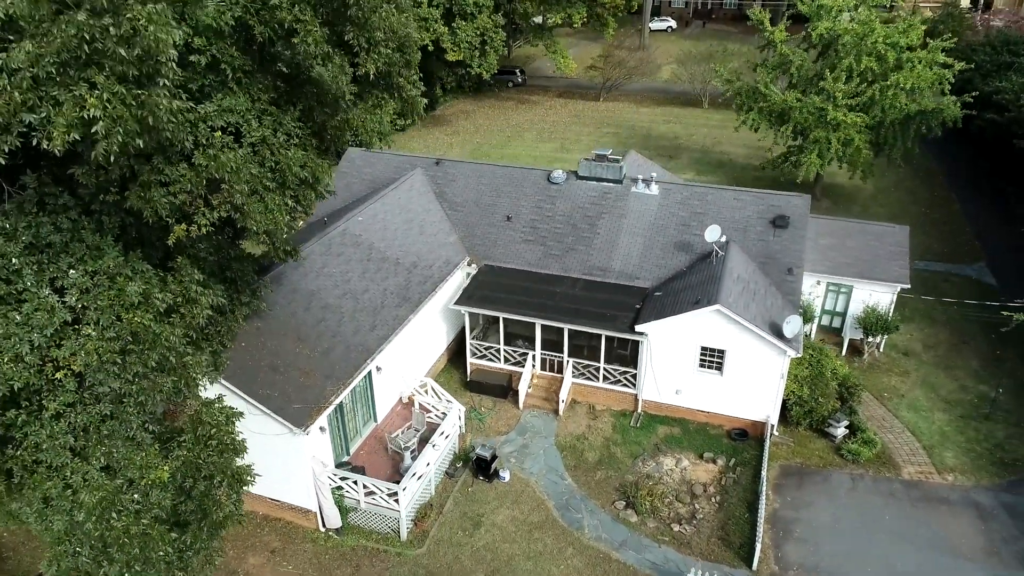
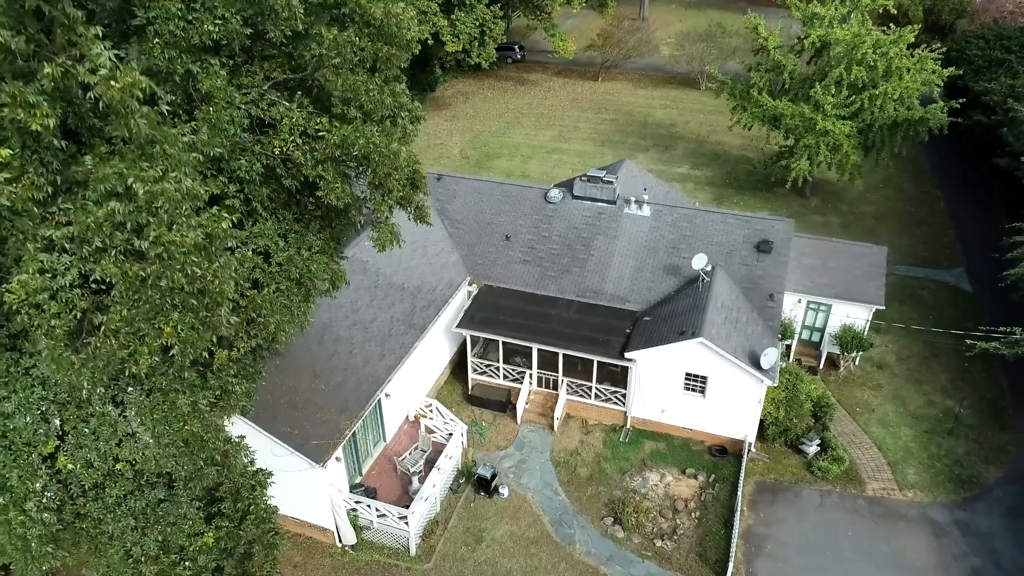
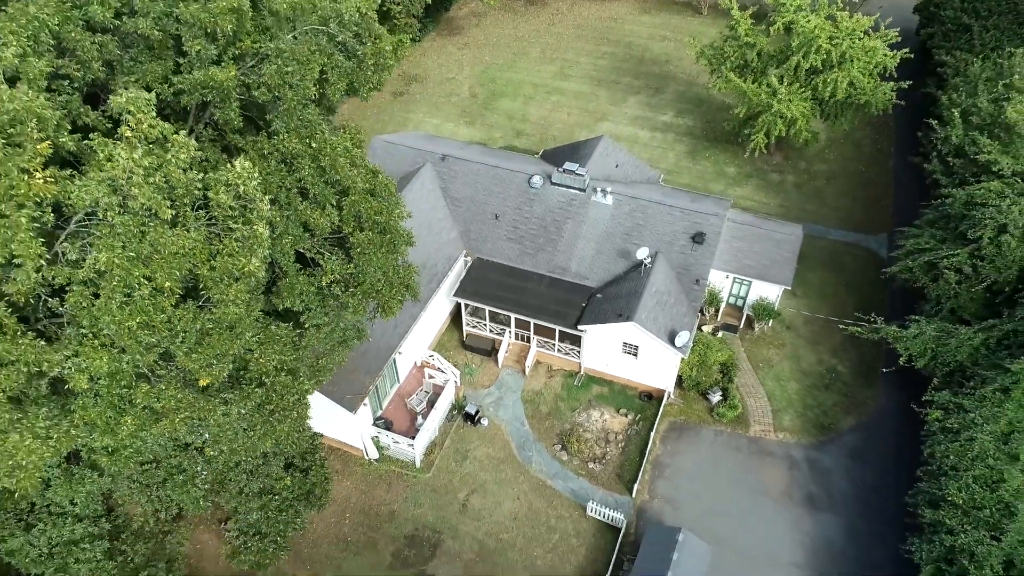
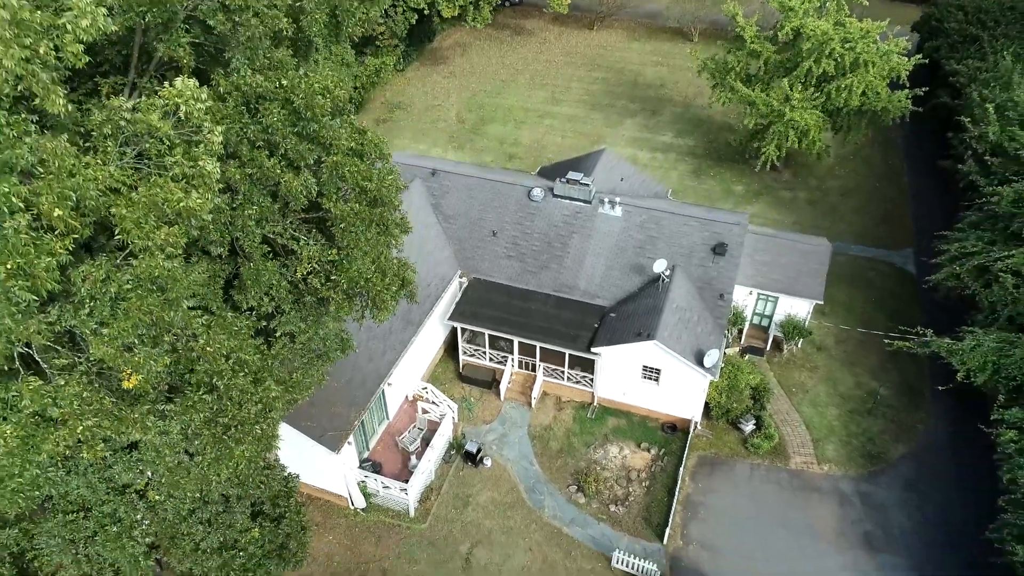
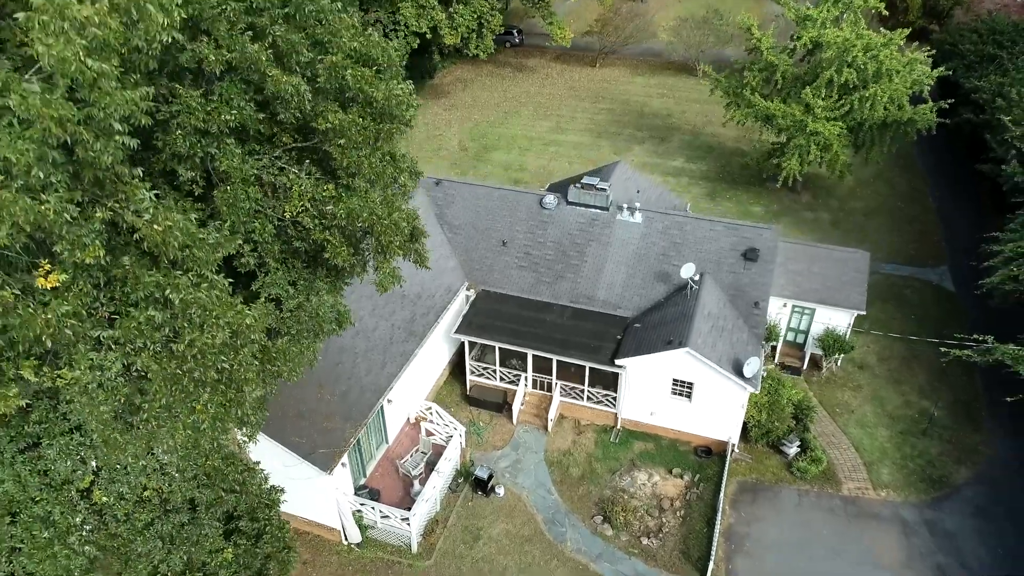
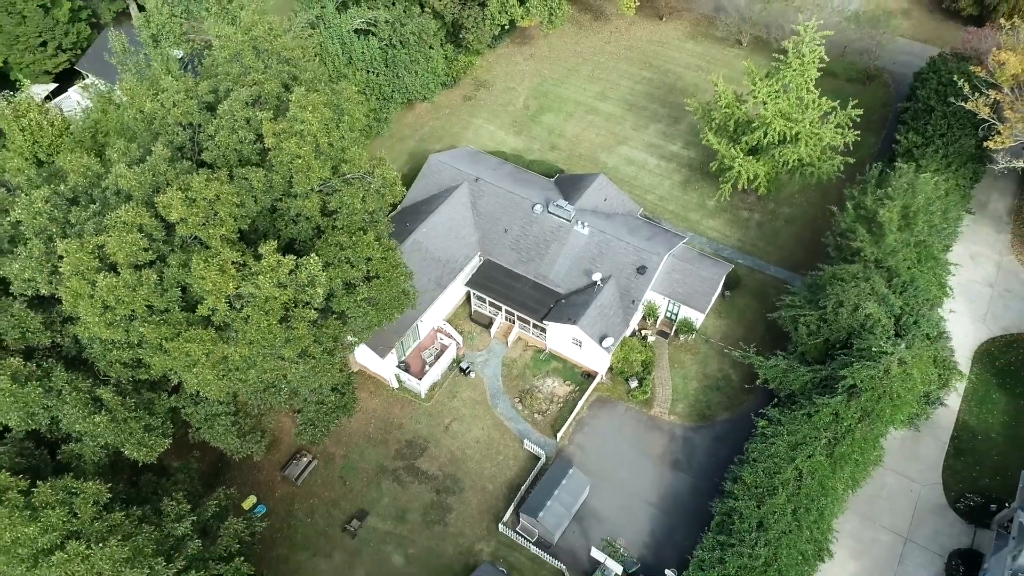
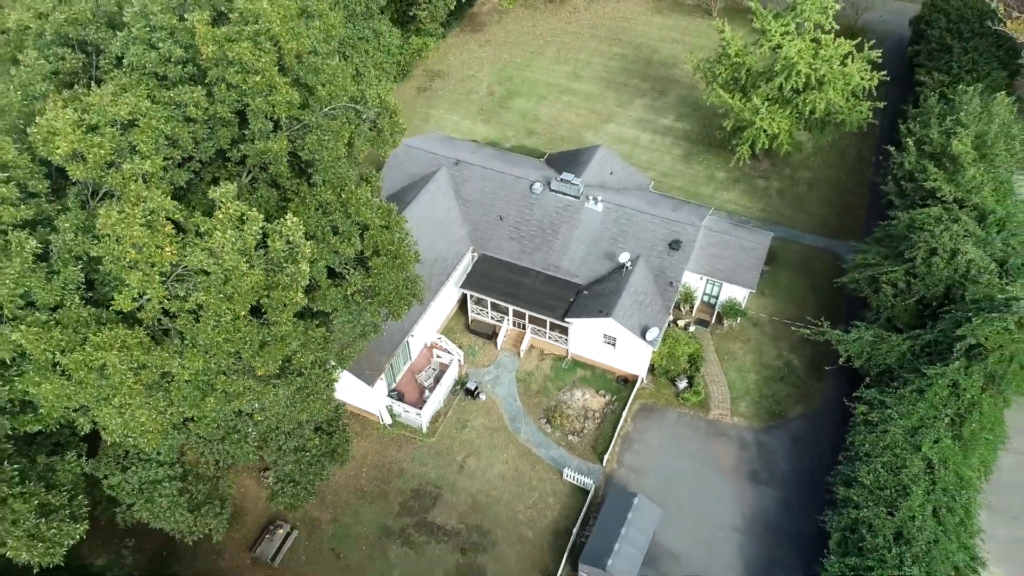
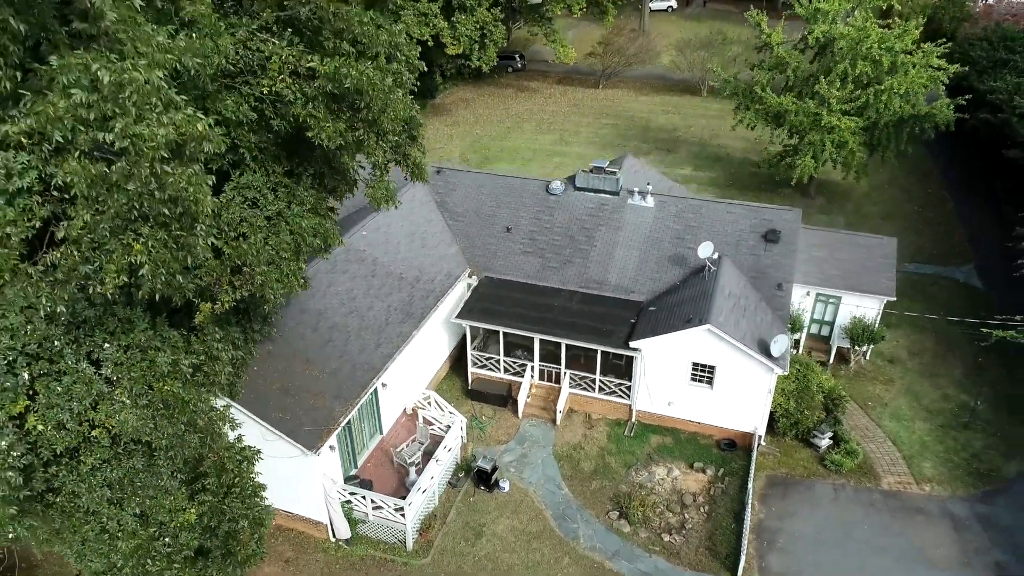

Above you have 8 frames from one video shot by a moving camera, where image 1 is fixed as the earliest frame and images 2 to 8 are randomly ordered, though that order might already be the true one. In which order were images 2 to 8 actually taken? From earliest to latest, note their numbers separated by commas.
8, 2, 5, 4, 3, 7, 6
